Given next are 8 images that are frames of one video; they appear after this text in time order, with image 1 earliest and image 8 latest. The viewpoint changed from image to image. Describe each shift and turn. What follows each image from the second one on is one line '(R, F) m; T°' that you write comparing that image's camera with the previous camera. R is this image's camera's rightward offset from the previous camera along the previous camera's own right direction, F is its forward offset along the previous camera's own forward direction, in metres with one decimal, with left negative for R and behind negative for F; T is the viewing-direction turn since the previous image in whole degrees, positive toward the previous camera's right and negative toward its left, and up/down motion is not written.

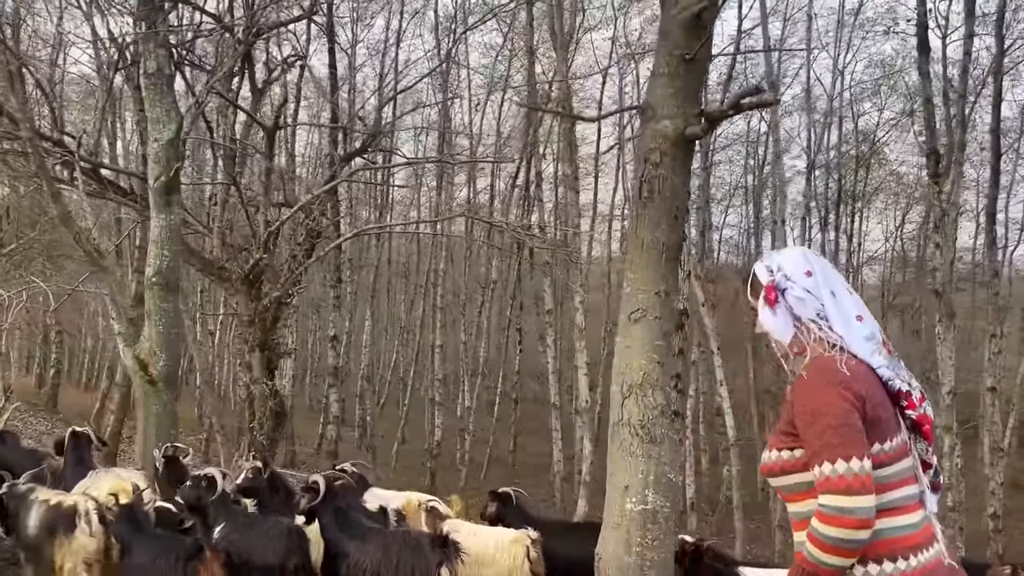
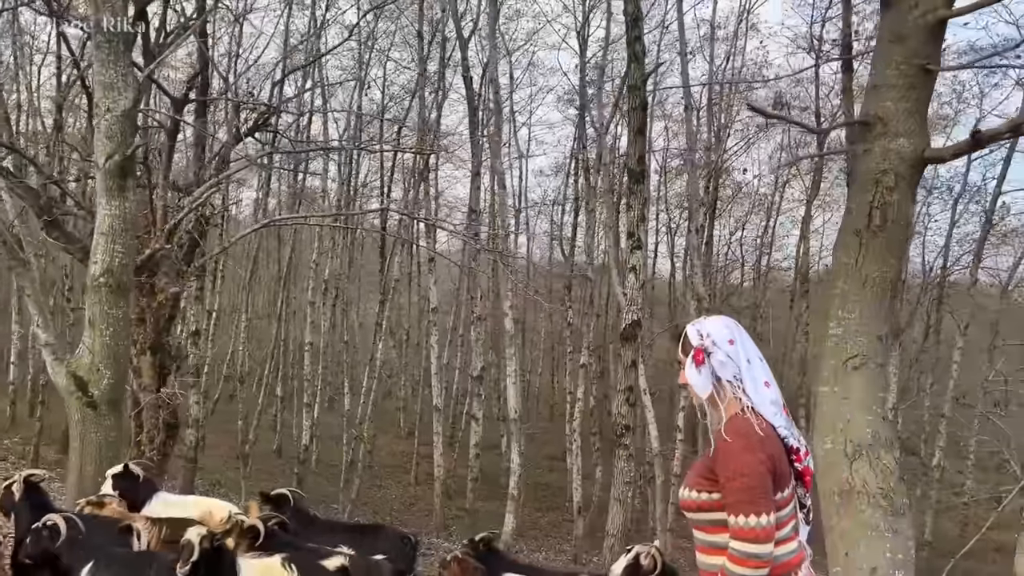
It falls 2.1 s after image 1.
(-1.1, +0.7) m; +12°
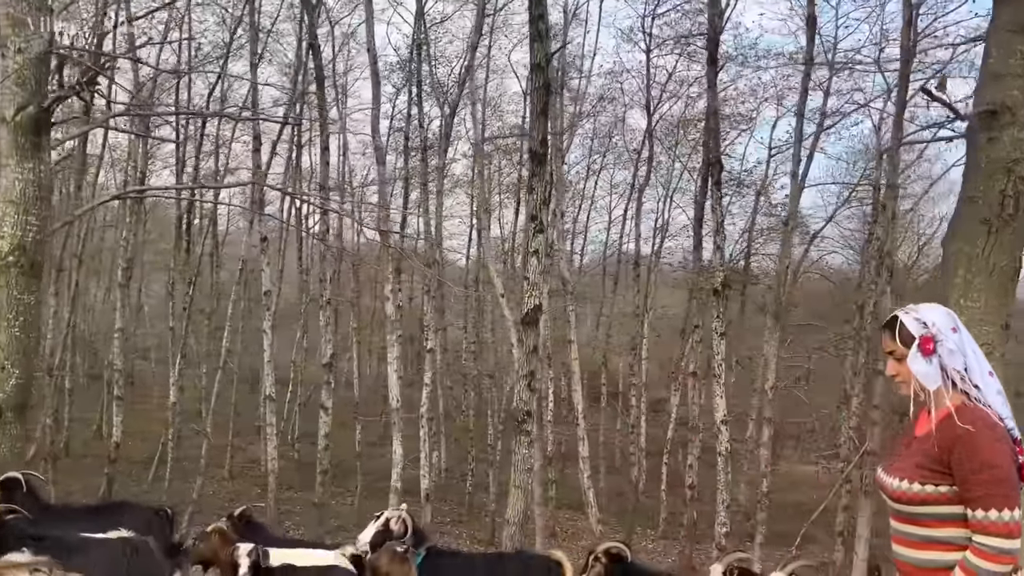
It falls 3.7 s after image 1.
(-1.0, +0.4) m; +14°
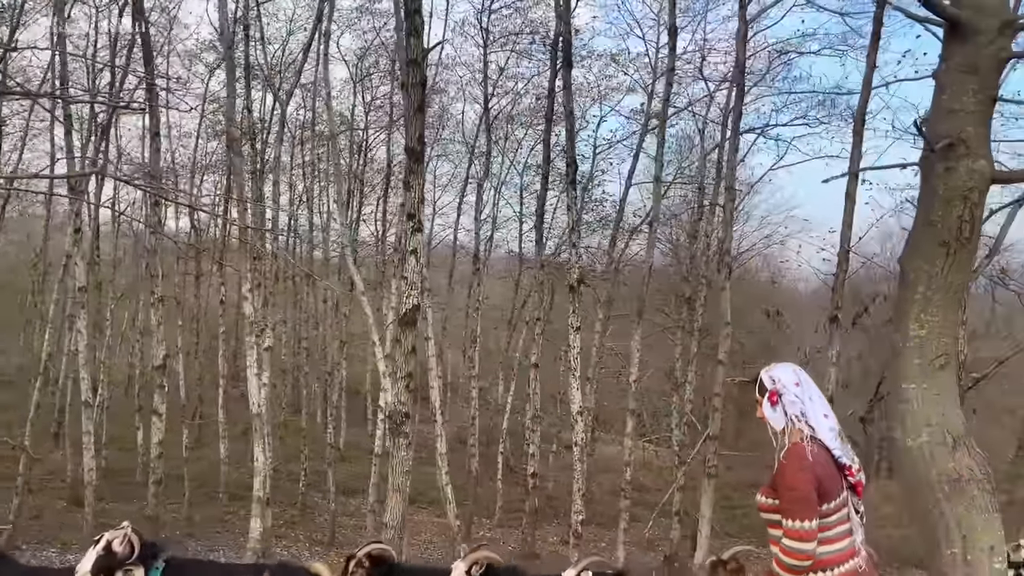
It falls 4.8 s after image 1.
(-0.6, +0.1) m; +13°
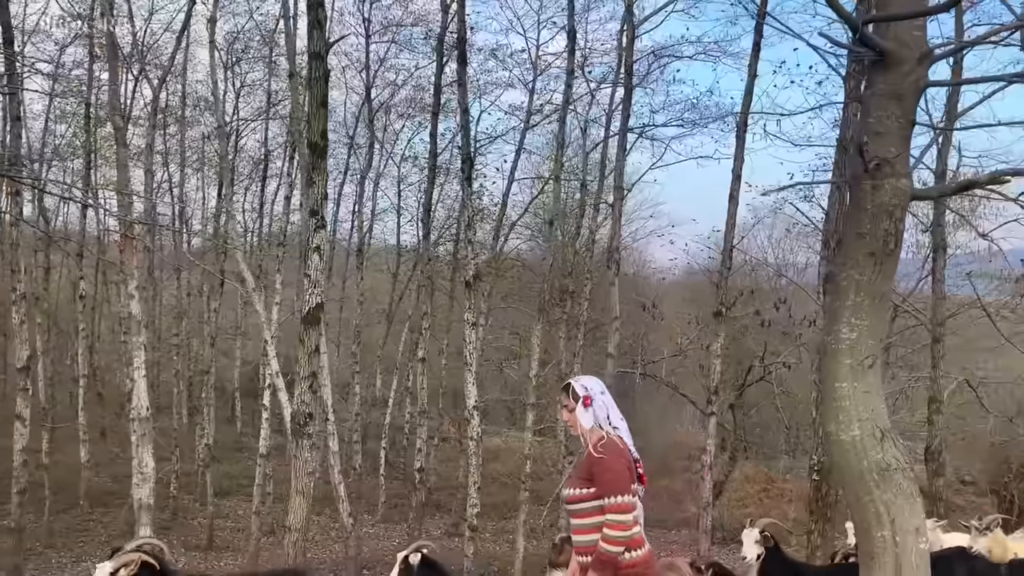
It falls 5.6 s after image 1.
(-0.3, 0.0) m; +9°
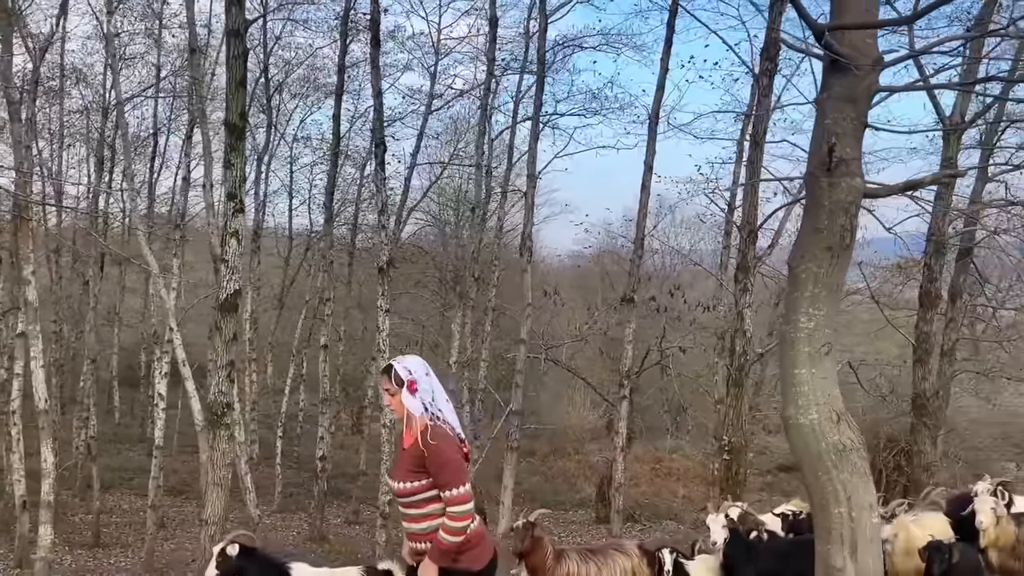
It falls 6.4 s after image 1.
(-0.3, 0.0) m; +8°
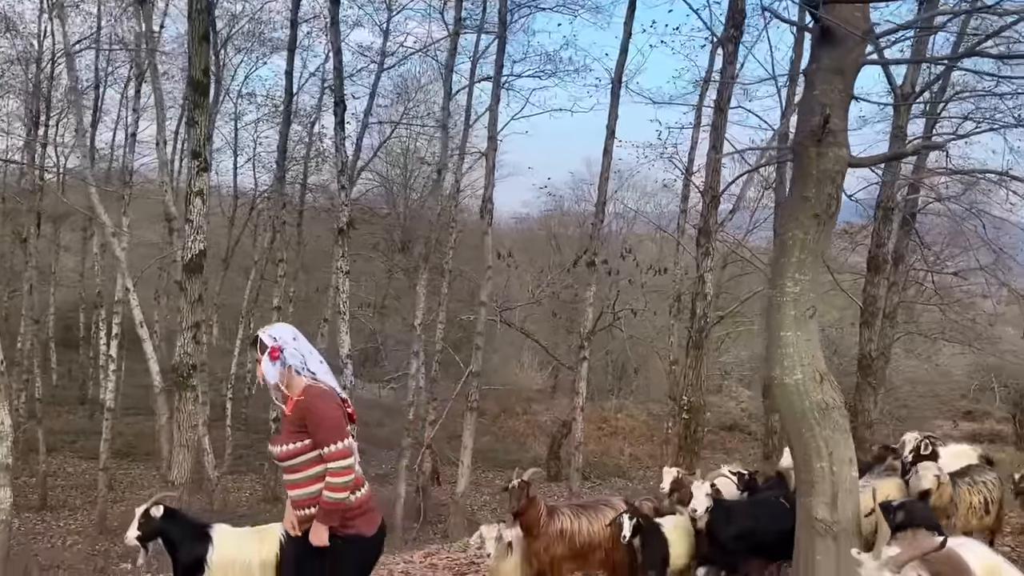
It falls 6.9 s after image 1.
(-0.2, -0.1) m; +4°
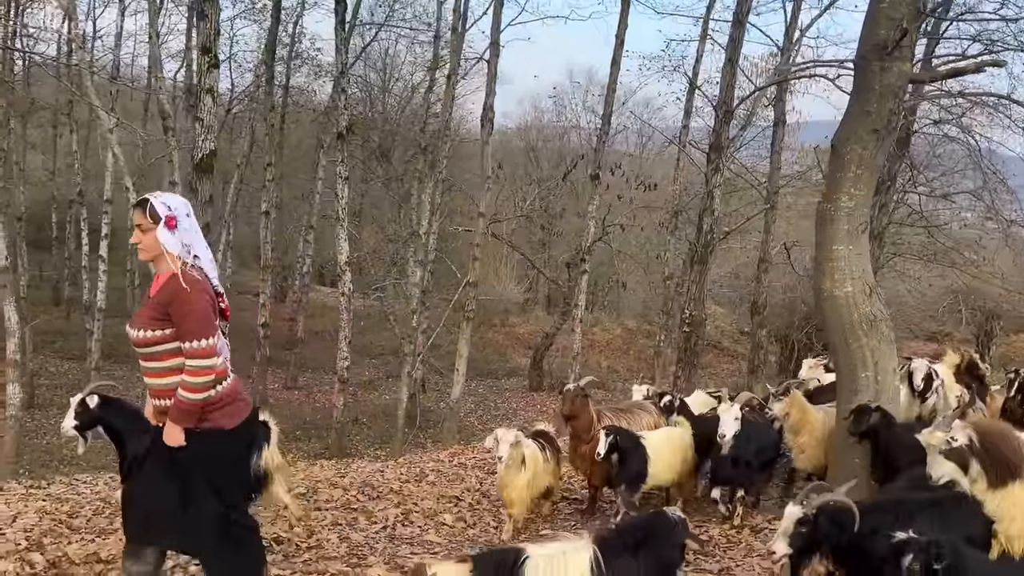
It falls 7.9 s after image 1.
(-0.4, 0.0) m; +2°
